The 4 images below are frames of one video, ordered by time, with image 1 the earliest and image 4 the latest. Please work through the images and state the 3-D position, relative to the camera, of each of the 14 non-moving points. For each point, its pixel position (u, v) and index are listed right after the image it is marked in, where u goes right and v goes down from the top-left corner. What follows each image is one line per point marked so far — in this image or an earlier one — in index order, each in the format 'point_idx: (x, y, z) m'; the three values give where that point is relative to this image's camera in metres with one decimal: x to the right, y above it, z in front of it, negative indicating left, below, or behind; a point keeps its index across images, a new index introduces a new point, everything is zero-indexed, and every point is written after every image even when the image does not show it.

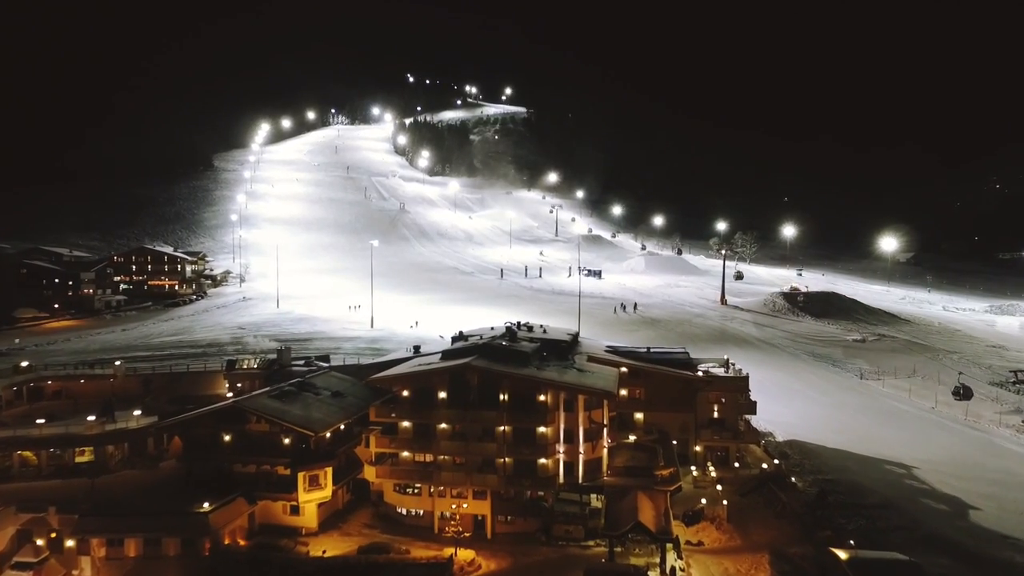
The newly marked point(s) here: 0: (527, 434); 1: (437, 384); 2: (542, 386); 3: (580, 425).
0: (+0.3, -3.2, +15.7) m
1: (-1.7, -2.2, +16.0) m
2: (+0.6, -2.1, +15.4) m
3: (+1.5, -3.0, +15.6) m
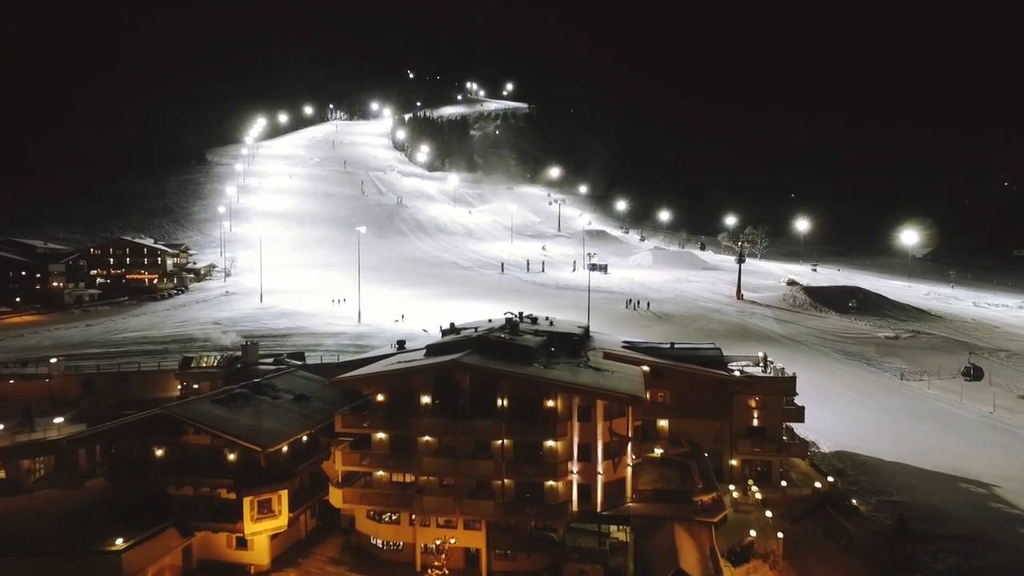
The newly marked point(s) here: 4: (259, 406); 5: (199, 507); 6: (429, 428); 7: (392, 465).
0: (+0.3, -2.8, +12.4) m
1: (-1.7, -1.8, +12.8) m
2: (+0.6, -1.7, +12.2) m
3: (+1.5, -2.6, +12.4) m
4: (-5.0, -2.3, +14.1) m
5: (-5.7, -4.0, +13.0) m
6: (-1.4, -2.5, +12.4) m
7: (-2.2, -3.2, +12.8) m
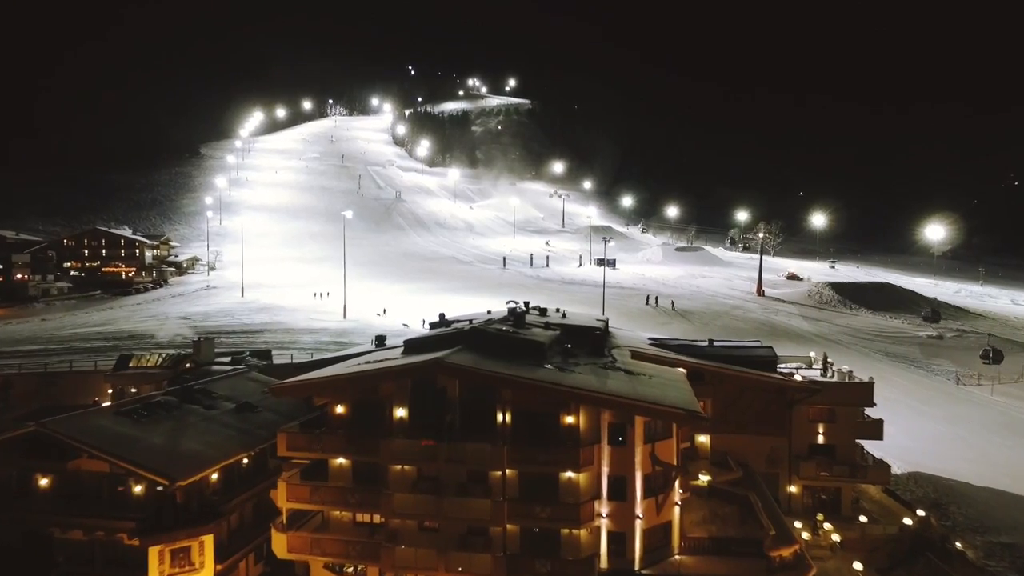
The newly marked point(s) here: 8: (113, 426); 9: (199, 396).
0: (+0.4, -2.5, +9.1) m
1: (-1.6, -1.4, +9.4) m
2: (+0.7, -1.4, +8.8) m
3: (+1.6, -2.3, +9.1) m
4: (-4.9, -2.0, +10.7) m
5: (-5.7, -3.6, +9.7) m
6: (-1.4, -2.1, +9.1) m
7: (-2.1, -2.8, +9.4) m
8: (-5.6, -1.9, +9.9) m
9: (-5.1, -1.8, +11.7) m
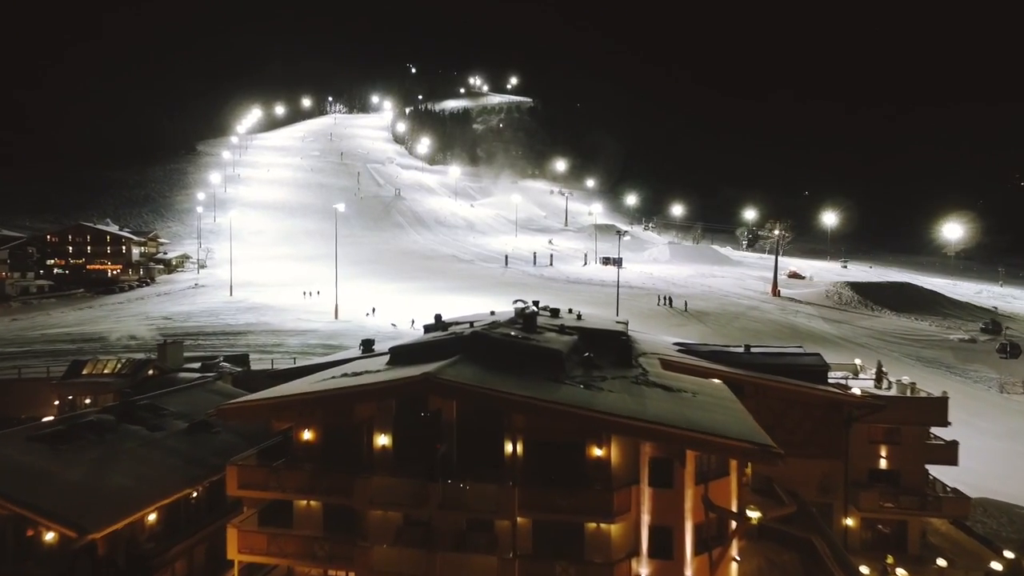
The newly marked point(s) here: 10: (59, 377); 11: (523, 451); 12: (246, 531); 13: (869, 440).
0: (+0.5, -2.4, +7.1) m
1: (-1.5, -1.4, +7.4) m
2: (+0.8, -1.3, +6.8) m
3: (+1.7, -2.3, +7.0) m
4: (-4.8, -1.9, +8.7) m
5: (-5.5, -3.6, +7.7) m
6: (-1.3, -2.1, +7.0) m
7: (-2.0, -2.8, +7.4) m
8: (-5.4, -1.9, +7.9) m
9: (-5.0, -1.7, +9.7) m
10: (-9.3, -1.8, +14.7) m
11: (+0.1, -1.6, +7.1) m
12: (-2.8, -2.6, +7.7) m
13: (+5.7, -2.4, +11.4) m
